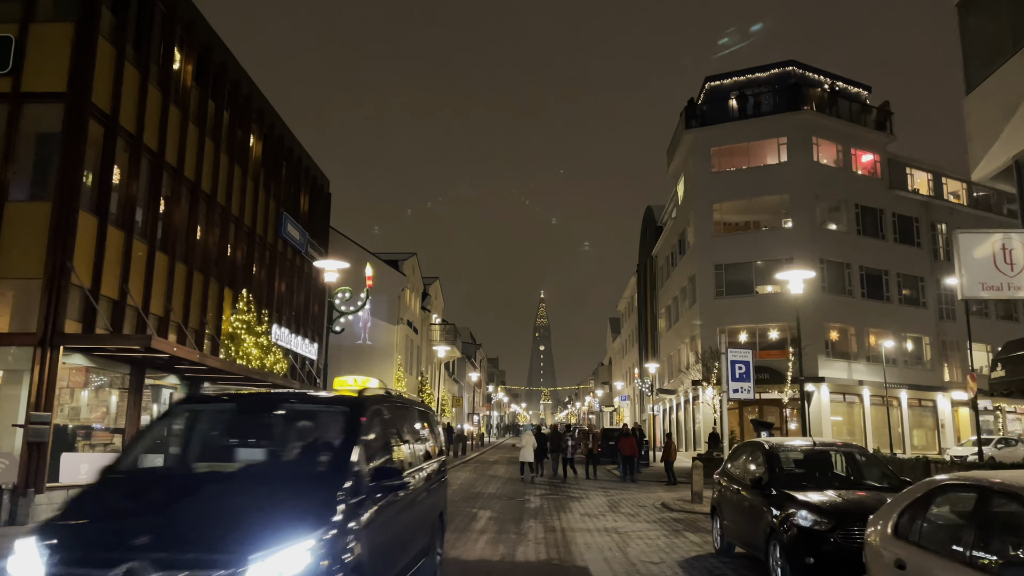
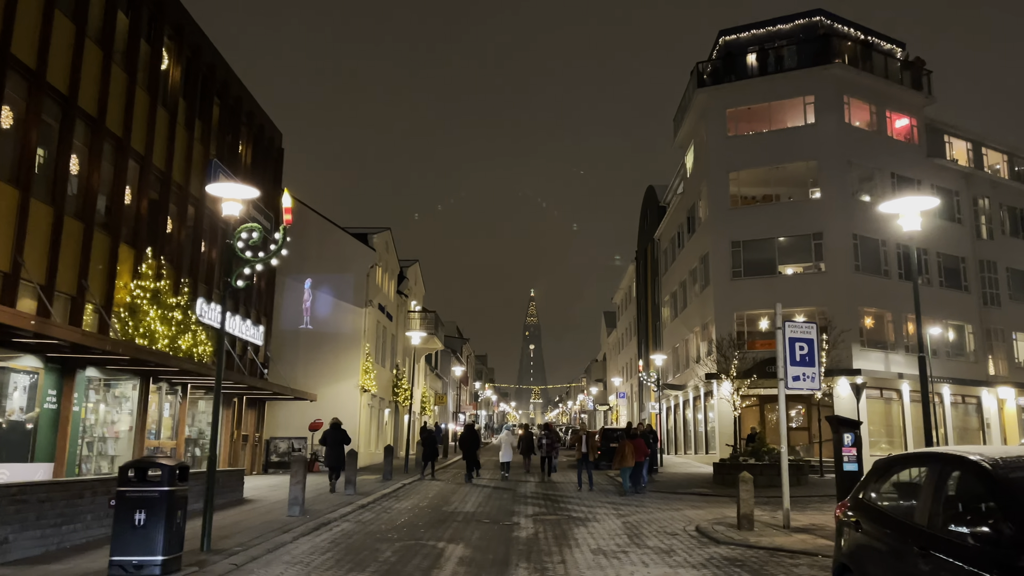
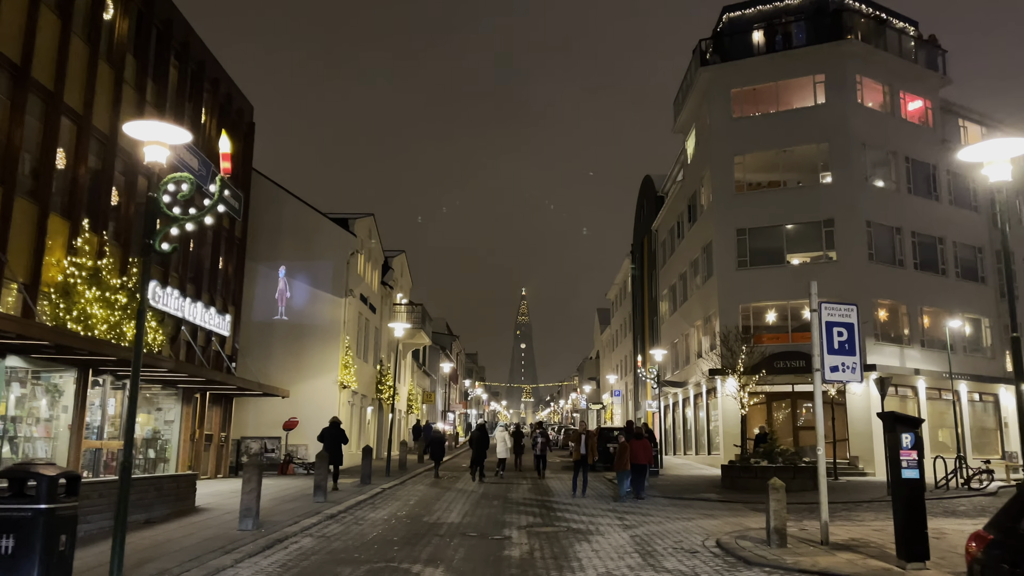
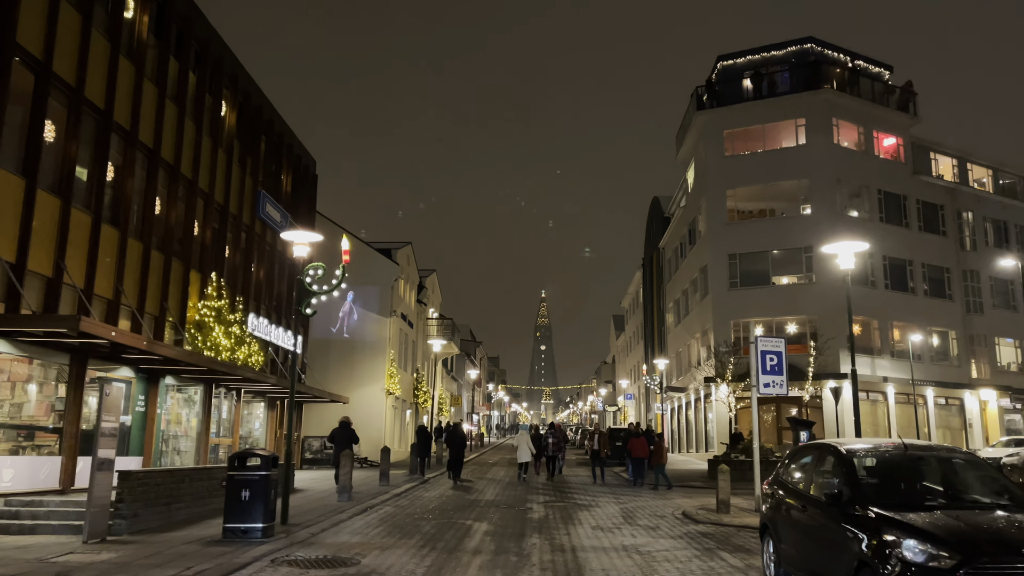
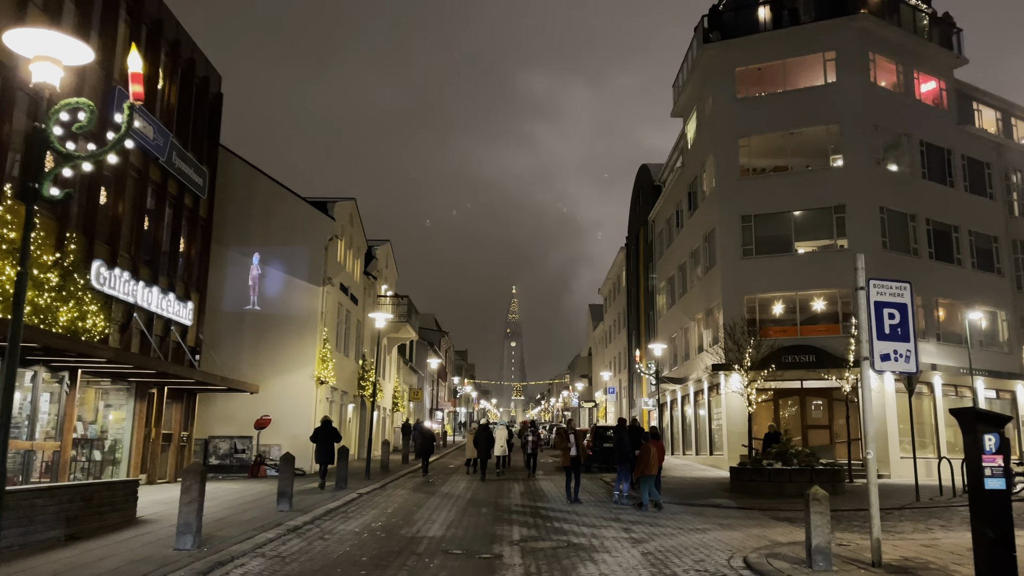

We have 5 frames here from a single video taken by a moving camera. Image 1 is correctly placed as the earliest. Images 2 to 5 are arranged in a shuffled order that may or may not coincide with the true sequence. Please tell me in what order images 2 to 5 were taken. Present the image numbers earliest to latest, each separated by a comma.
4, 2, 3, 5
